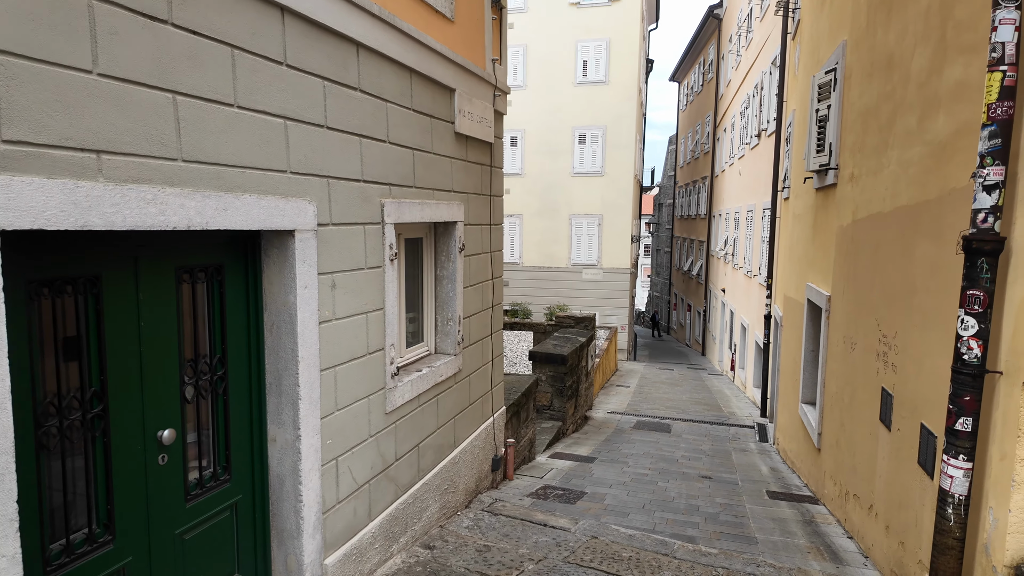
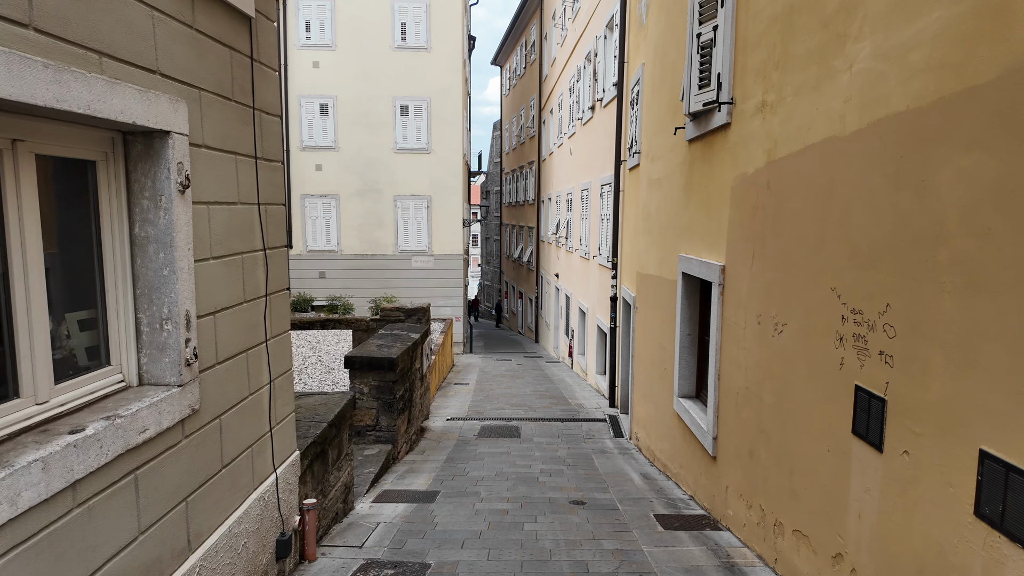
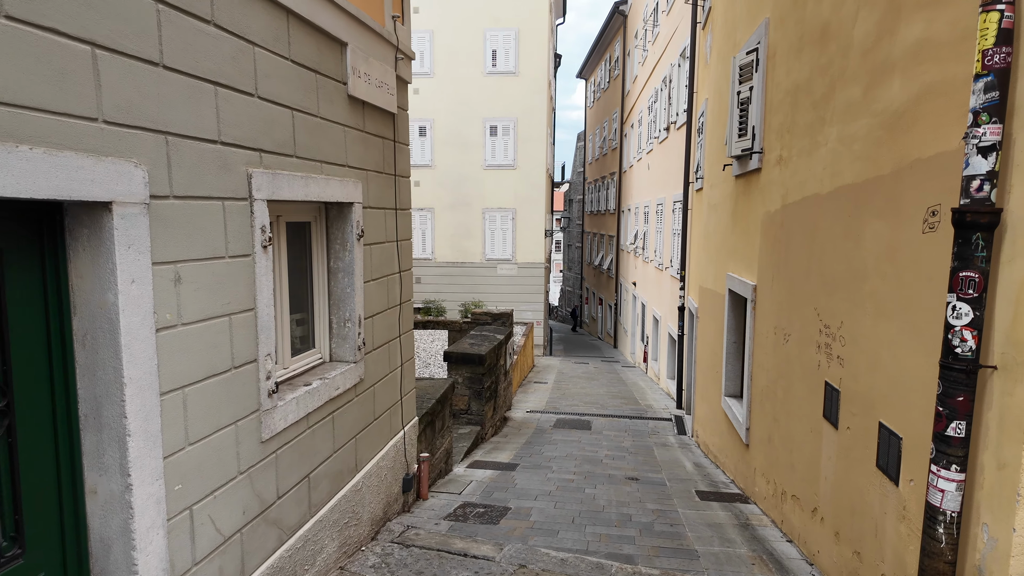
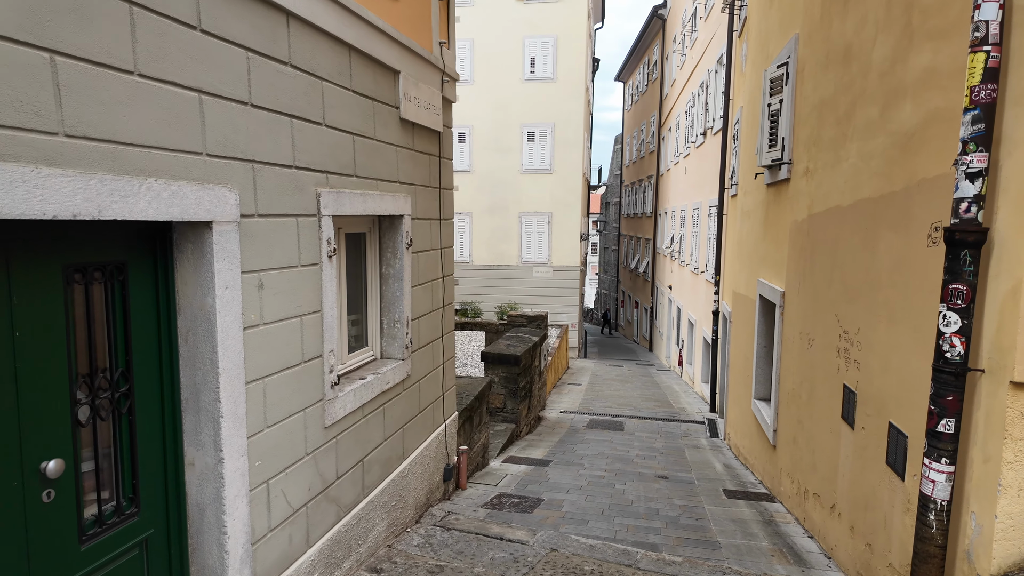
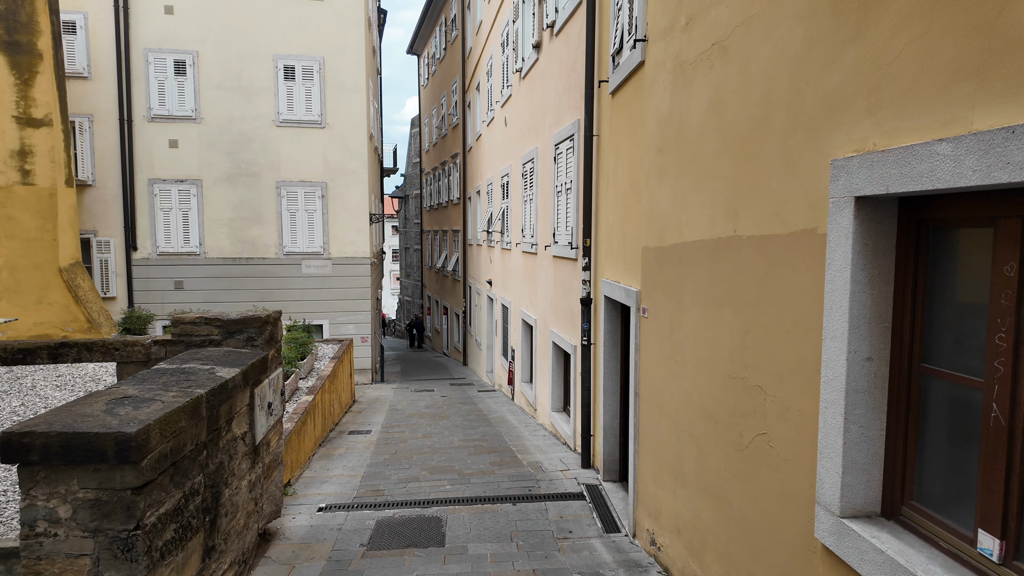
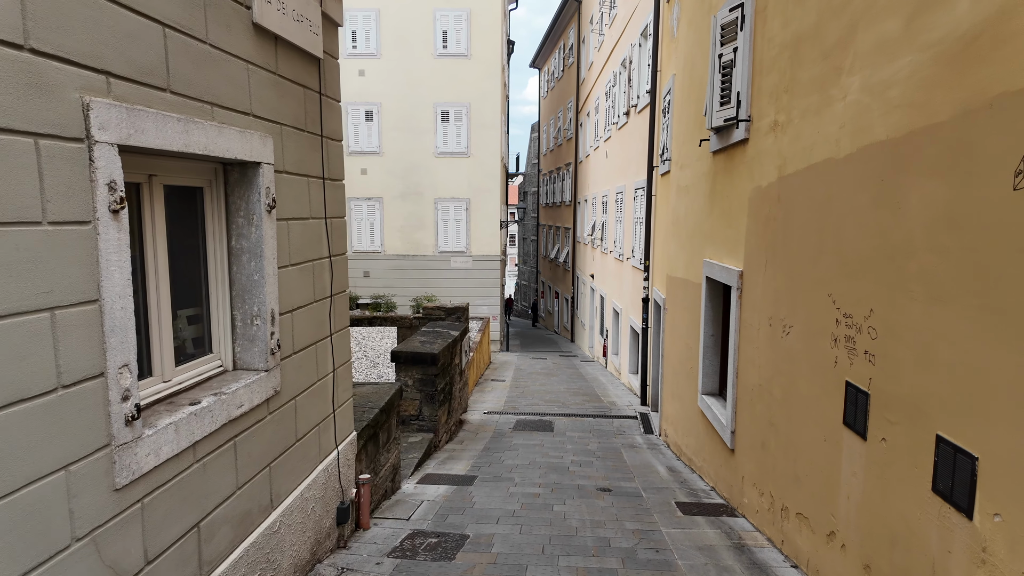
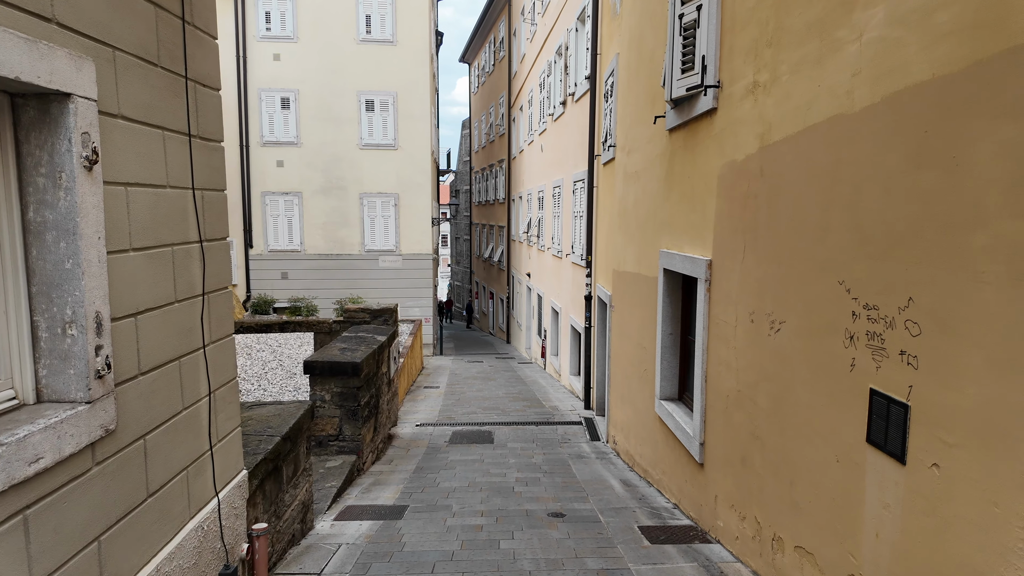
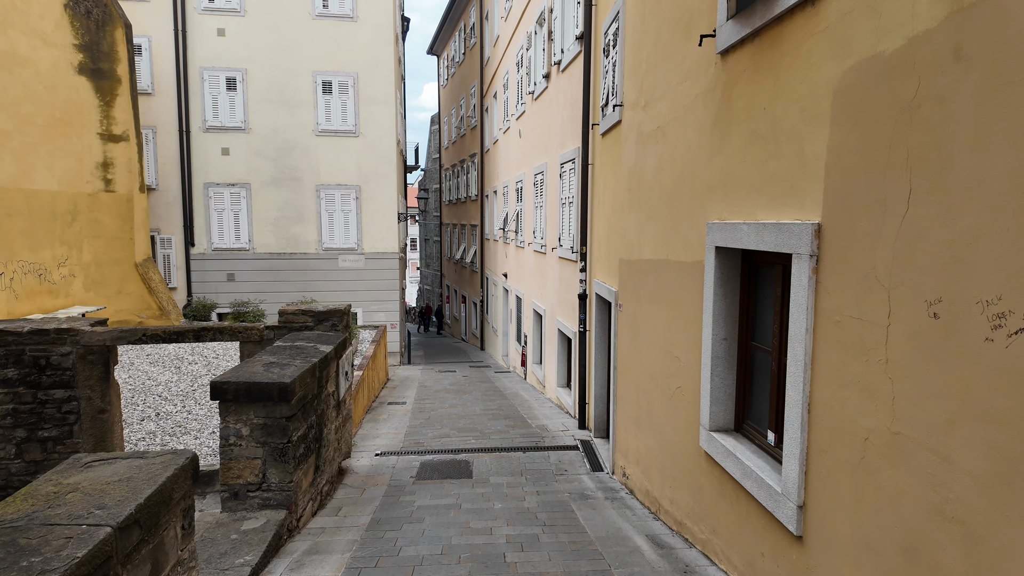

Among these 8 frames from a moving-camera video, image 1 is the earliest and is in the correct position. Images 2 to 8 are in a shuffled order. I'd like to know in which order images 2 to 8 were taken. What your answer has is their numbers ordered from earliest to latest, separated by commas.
4, 3, 6, 2, 7, 8, 5
